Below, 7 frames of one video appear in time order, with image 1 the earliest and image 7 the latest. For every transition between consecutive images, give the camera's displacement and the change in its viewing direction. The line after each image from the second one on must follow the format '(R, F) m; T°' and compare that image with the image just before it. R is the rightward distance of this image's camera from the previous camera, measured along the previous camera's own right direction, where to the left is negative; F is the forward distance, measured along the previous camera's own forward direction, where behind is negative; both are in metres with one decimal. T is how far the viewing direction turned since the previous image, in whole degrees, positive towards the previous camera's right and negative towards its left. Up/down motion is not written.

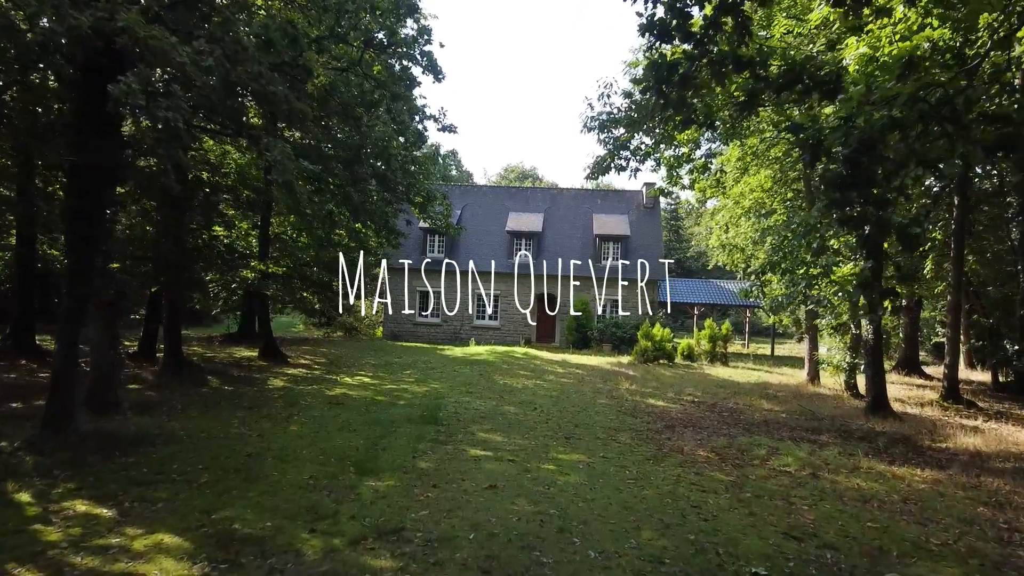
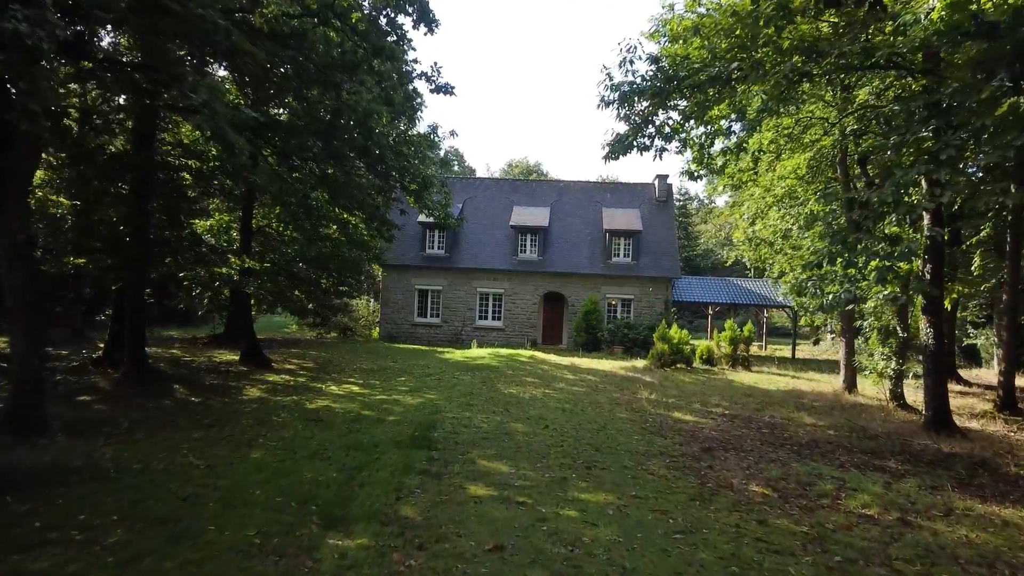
(-0.1, +1.5) m; 0°
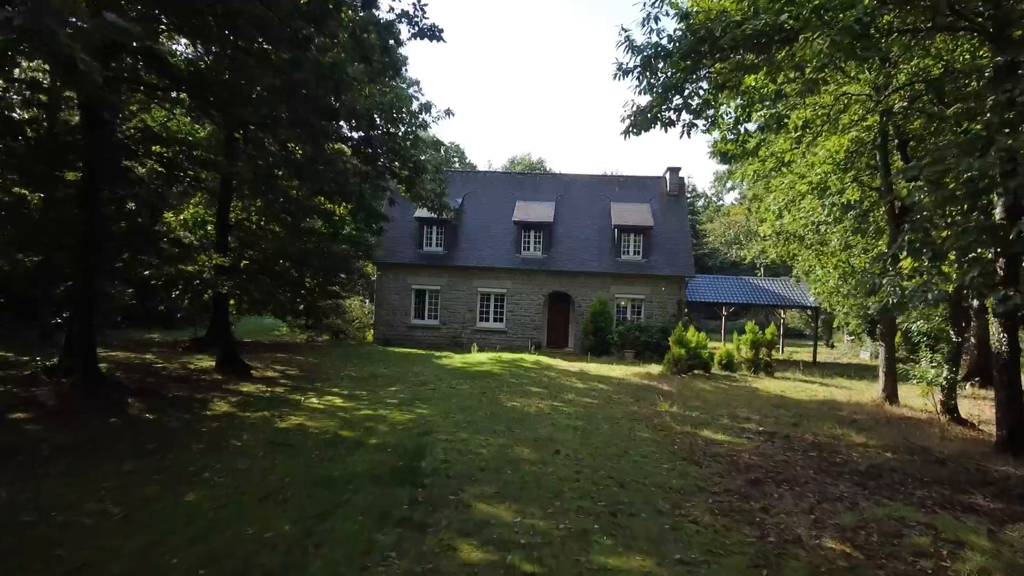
(0.0, +1.4) m; 0°
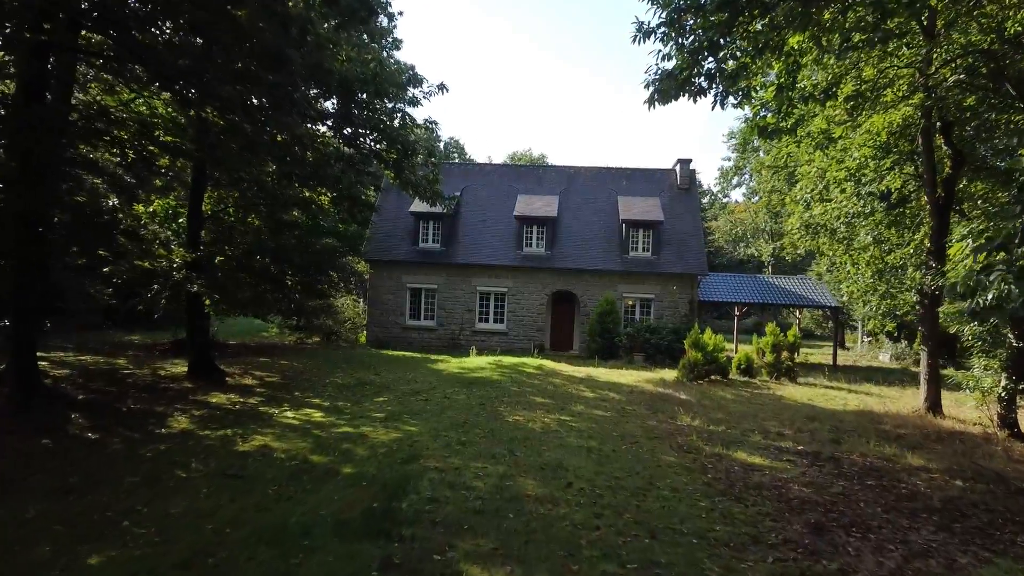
(0.0, +1.3) m; 0°
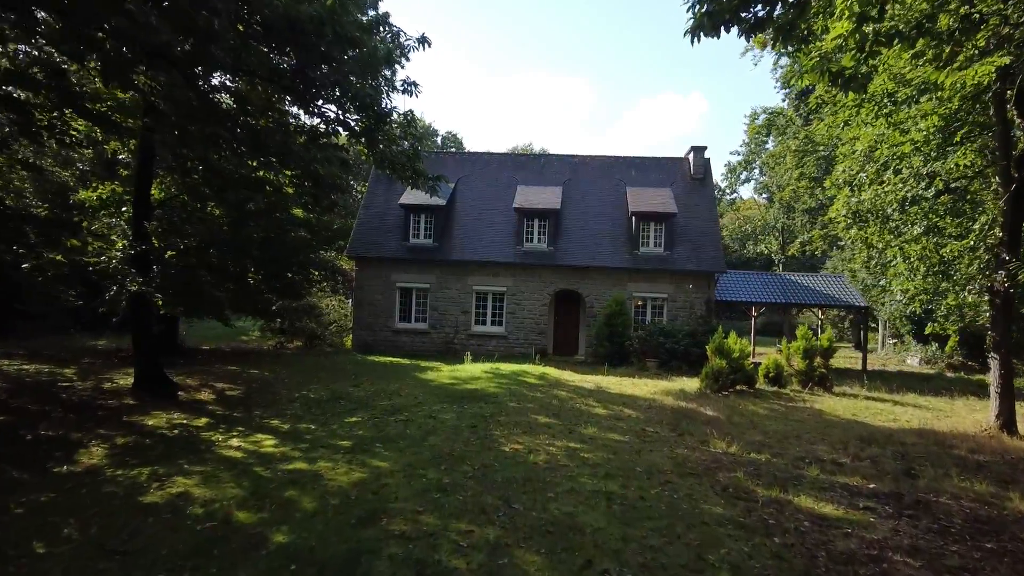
(0.0, +1.8) m; 0°
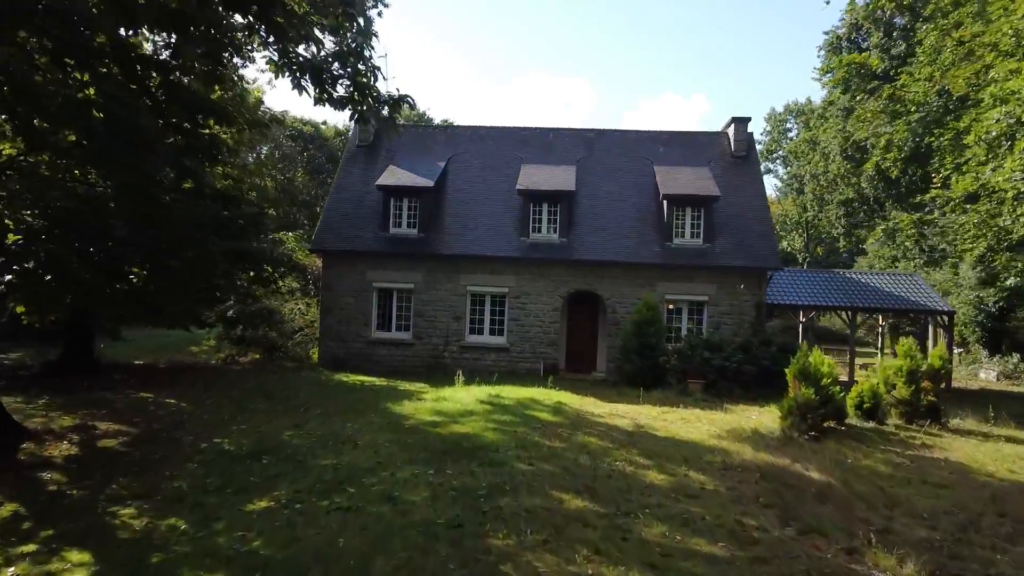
(-0.1, +3.6) m; 0°
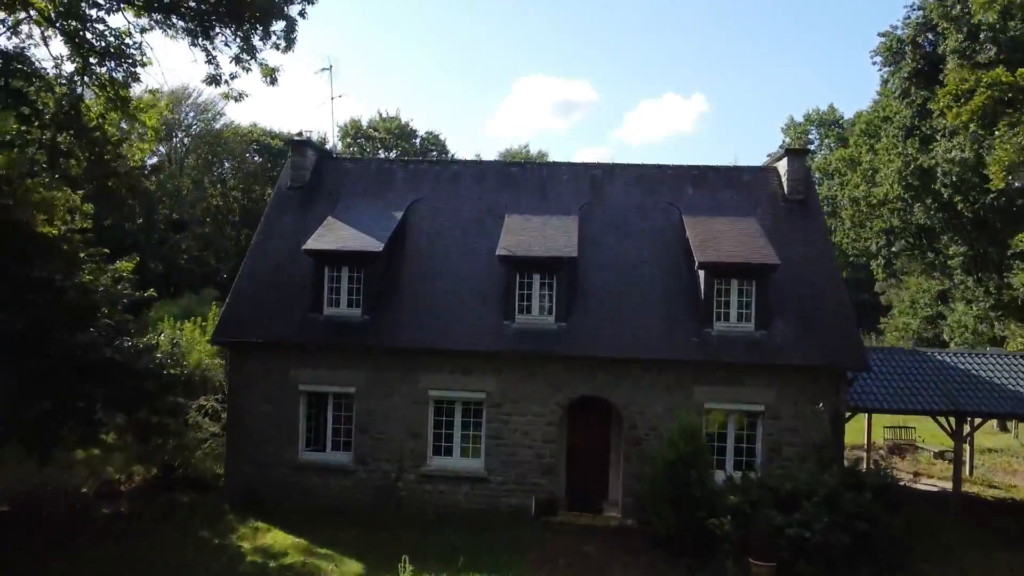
(+0.3, +4.3) m; 0°
